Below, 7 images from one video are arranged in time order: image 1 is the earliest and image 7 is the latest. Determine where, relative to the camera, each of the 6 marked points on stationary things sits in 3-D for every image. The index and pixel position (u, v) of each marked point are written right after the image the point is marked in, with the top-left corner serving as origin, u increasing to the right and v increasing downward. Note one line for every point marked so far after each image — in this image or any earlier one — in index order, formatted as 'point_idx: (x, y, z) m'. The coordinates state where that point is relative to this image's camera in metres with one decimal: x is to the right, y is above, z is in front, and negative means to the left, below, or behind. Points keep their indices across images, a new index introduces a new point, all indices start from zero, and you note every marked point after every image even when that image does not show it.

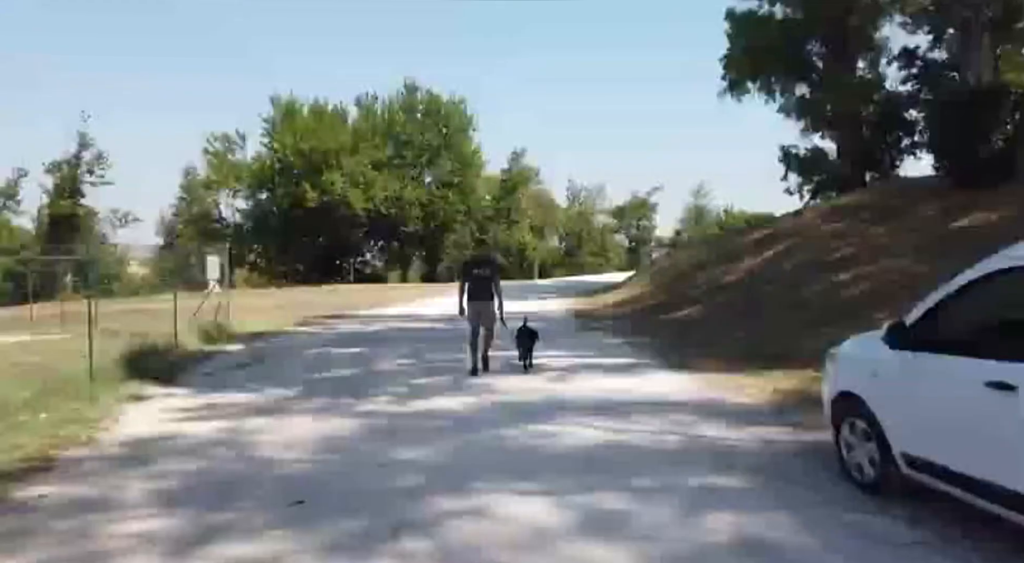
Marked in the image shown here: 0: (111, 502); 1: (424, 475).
0: (-3.1, -1.7, +6.1) m
1: (-0.8, -1.7, +6.7) m
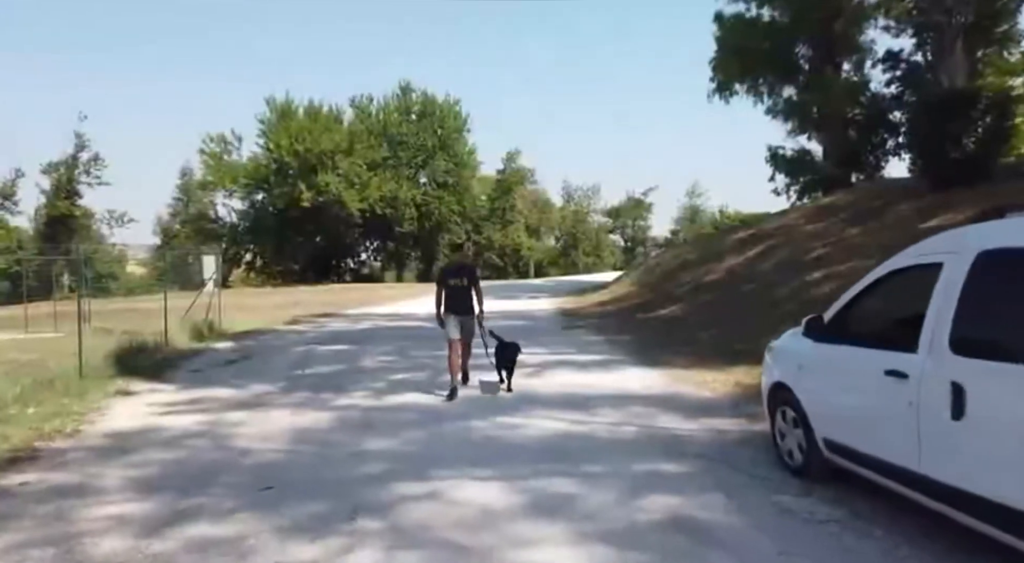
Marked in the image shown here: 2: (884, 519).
0: (-3.5, -1.7, +6.4) m
1: (-1.1, -1.7, +7.1) m
2: (+2.4, -1.5, +5.0) m
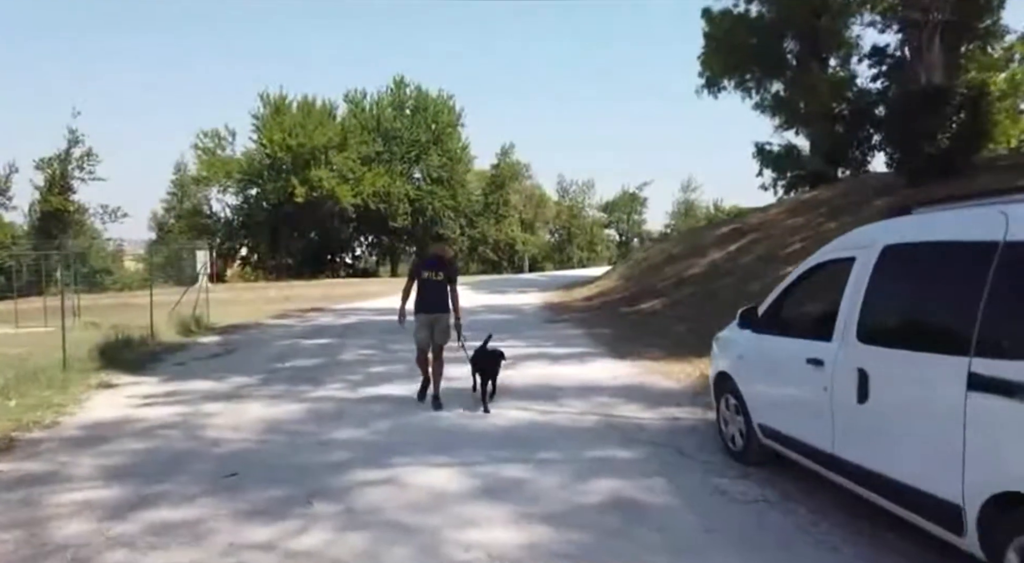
0: (-3.9, -1.7, +6.7) m
1: (-1.5, -1.6, +7.3) m
2: (+2.0, -1.5, +5.2) m
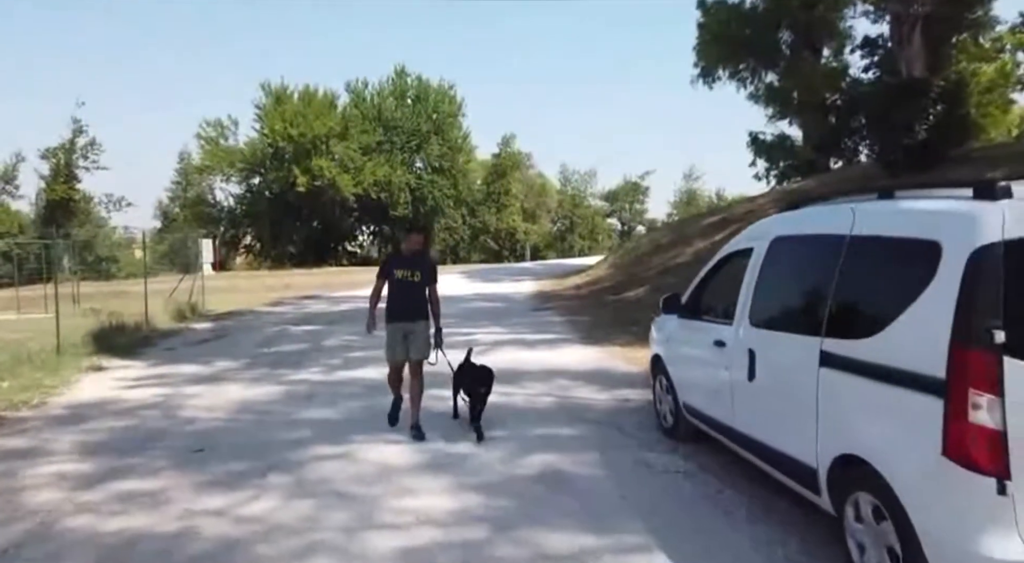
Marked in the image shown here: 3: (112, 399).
0: (-4.3, -1.6, +7.1) m
1: (-1.9, -1.5, +7.7) m
2: (+1.5, -1.4, +5.6) m
3: (-4.9, -1.4, +9.6) m
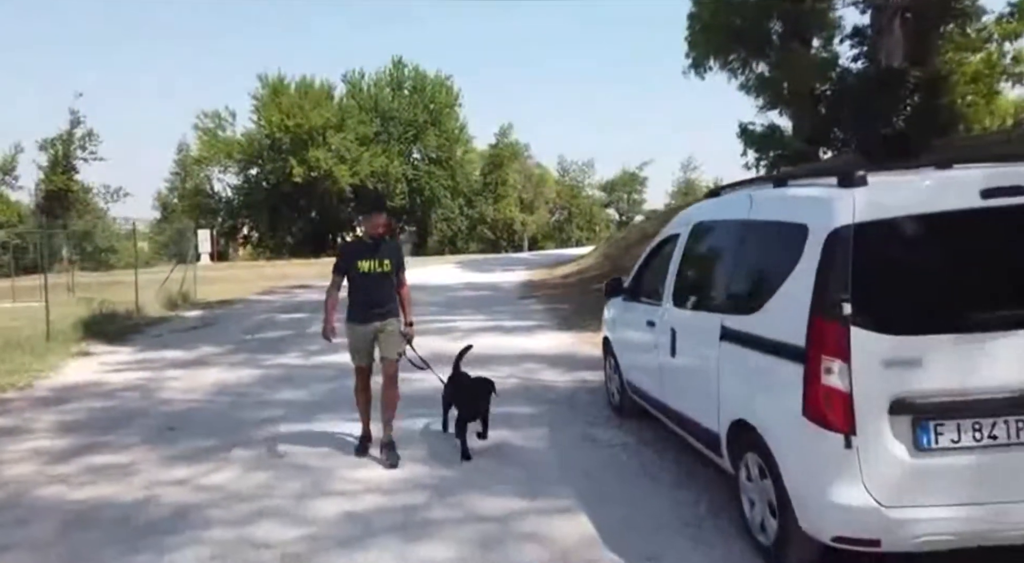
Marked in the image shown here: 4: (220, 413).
0: (-4.7, -1.4, +7.5) m
1: (-2.3, -1.3, +8.1) m
2: (+1.1, -1.2, +6.0) m
3: (-5.3, -1.3, +9.9) m
4: (-3.0, -1.4, +8.0) m
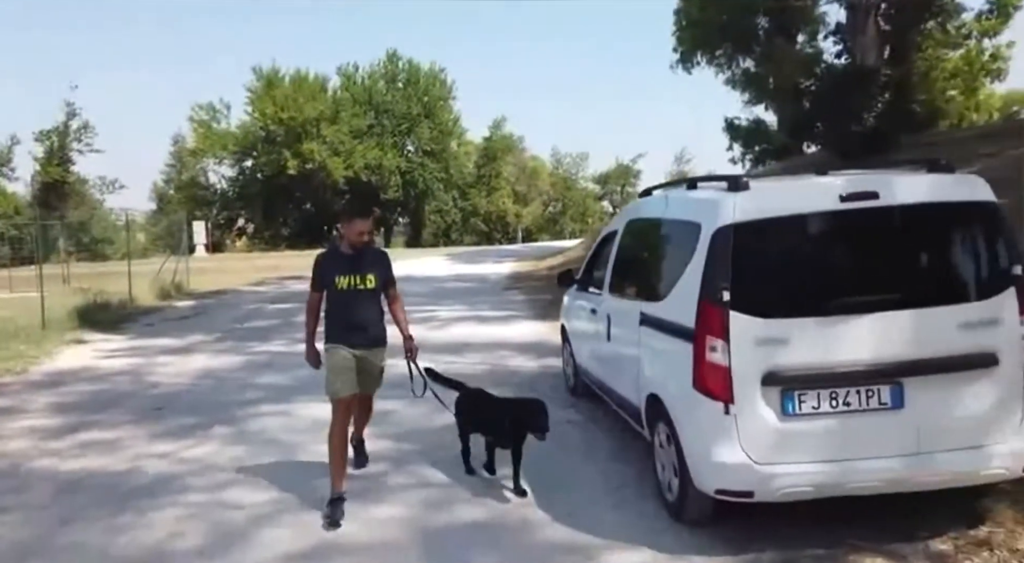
0: (-5.1, -1.3, +8.0) m
1: (-2.7, -1.2, +8.6) m
2: (+0.8, -1.2, +6.5) m
3: (-5.7, -1.1, +10.4) m
4: (-3.4, -1.2, +8.5) m
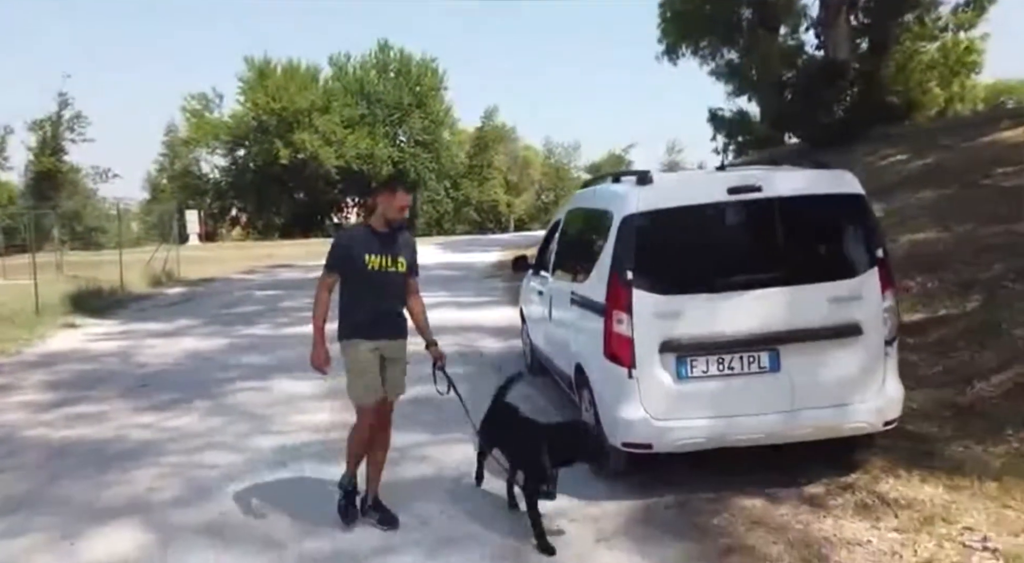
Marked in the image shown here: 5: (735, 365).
0: (-5.5, -1.2, +8.5) m
1: (-3.1, -1.0, +9.1) m
2: (+0.4, -1.0, +7.0) m
3: (-6.1, -1.0, +10.9) m
4: (-3.8, -1.1, +9.0) m
5: (+1.2, -0.4, +4.1) m
